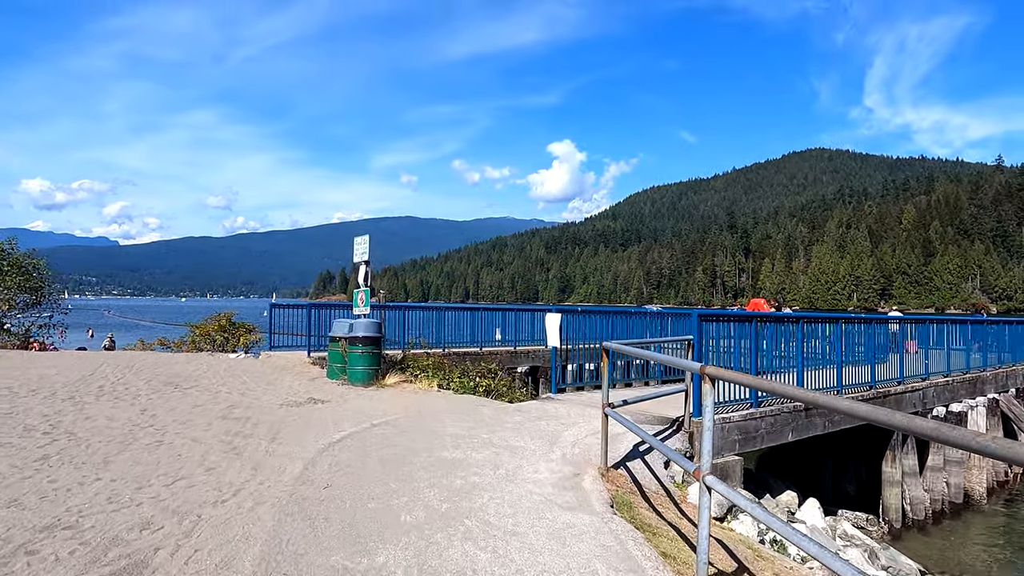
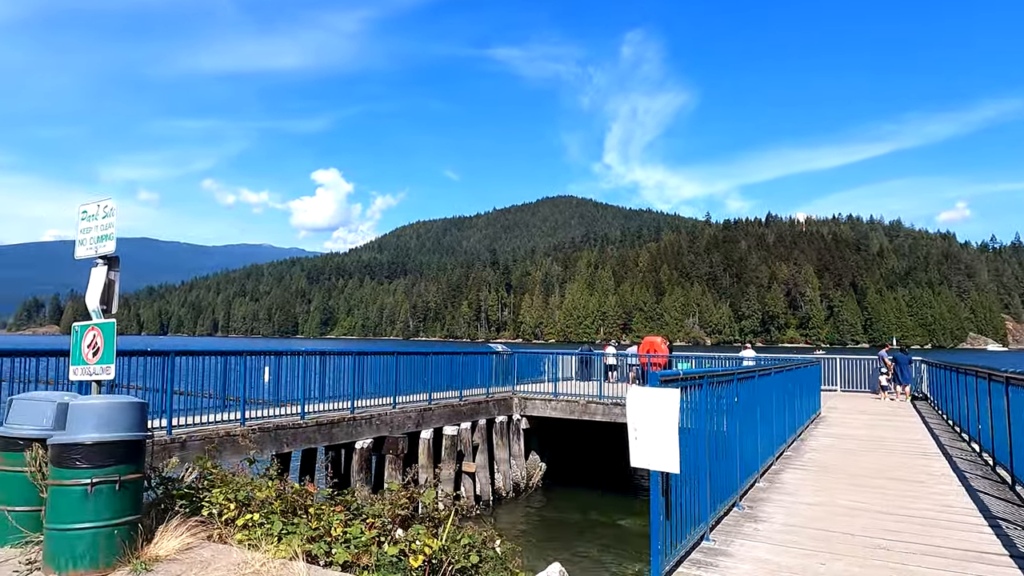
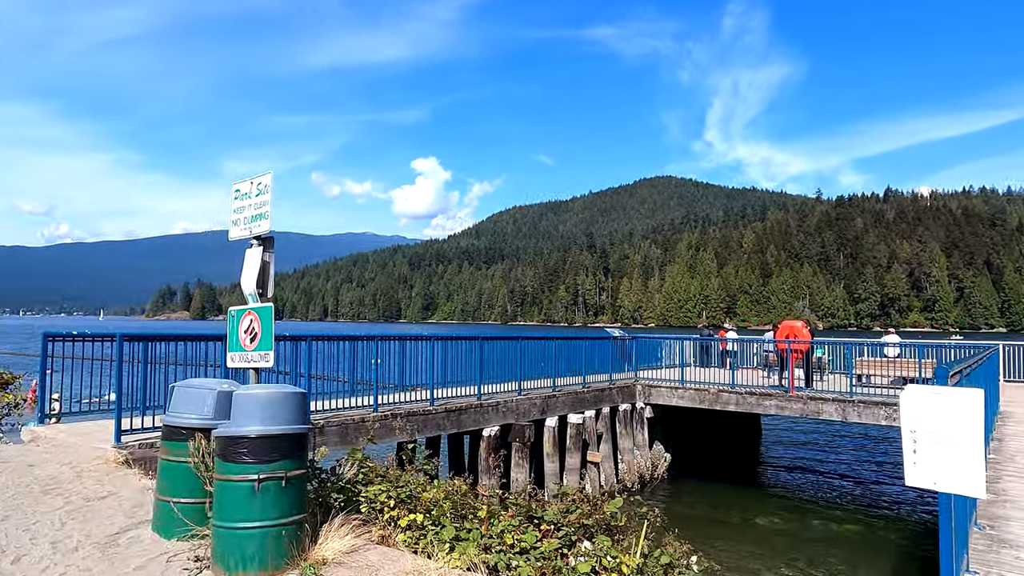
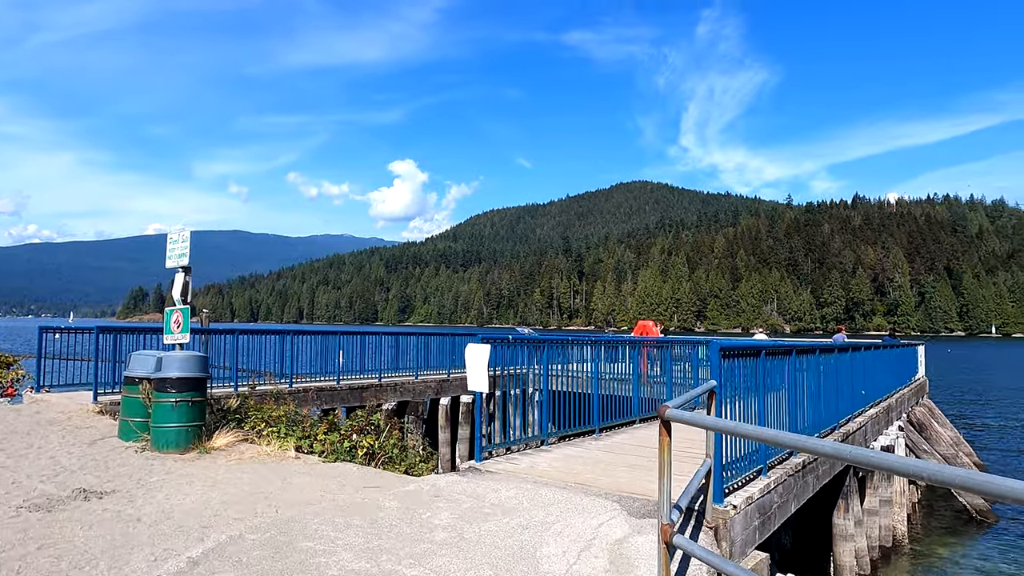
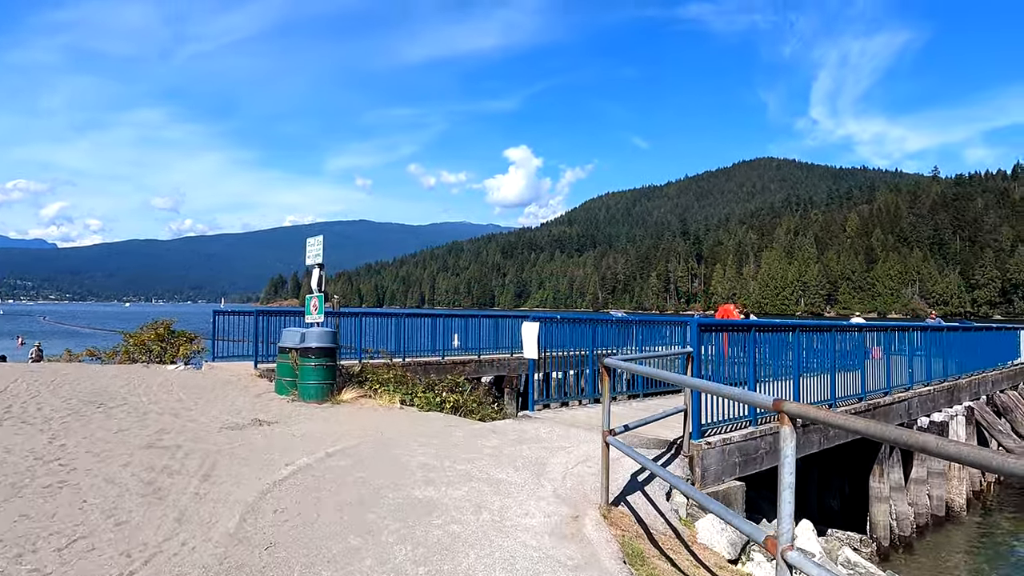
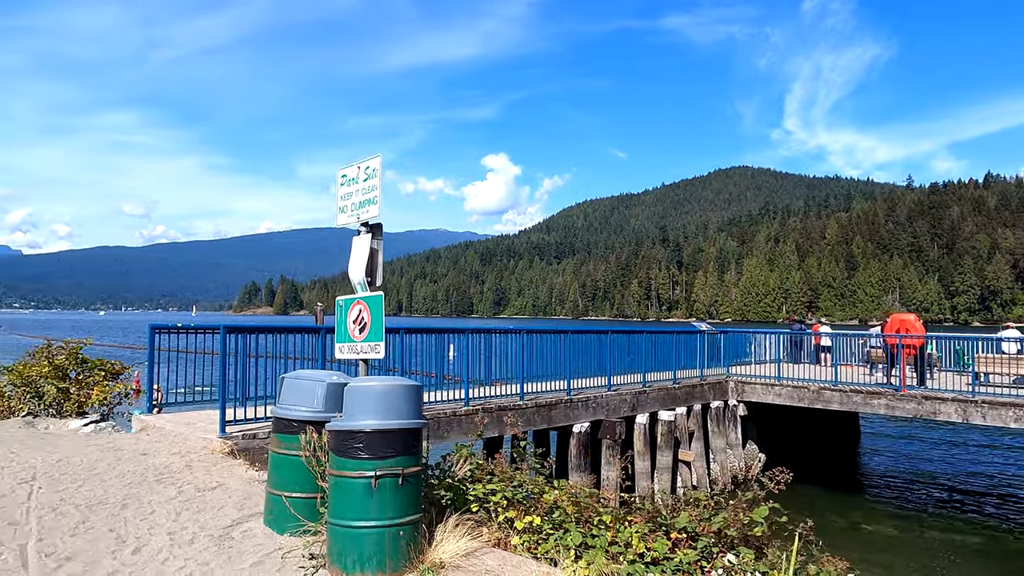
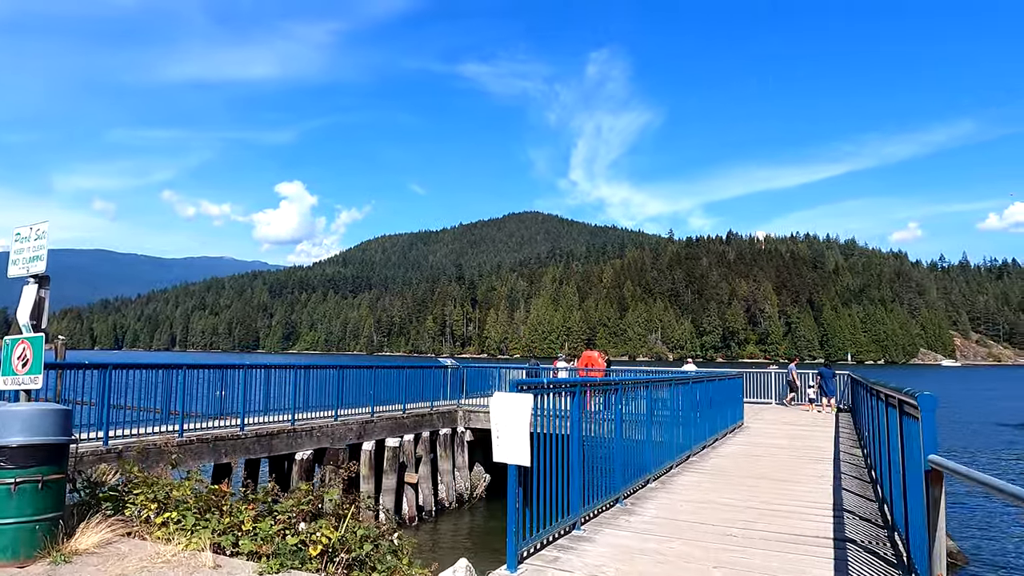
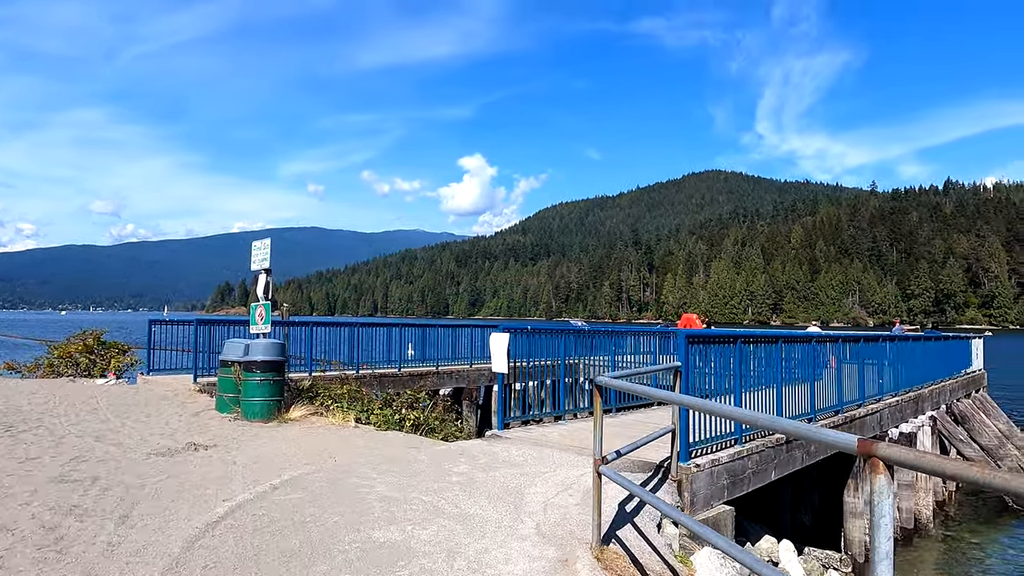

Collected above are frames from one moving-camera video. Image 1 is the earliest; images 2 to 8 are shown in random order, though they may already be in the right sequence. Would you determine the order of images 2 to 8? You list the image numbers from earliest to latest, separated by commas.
5, 8, 4, 7, 2, 3, 6
